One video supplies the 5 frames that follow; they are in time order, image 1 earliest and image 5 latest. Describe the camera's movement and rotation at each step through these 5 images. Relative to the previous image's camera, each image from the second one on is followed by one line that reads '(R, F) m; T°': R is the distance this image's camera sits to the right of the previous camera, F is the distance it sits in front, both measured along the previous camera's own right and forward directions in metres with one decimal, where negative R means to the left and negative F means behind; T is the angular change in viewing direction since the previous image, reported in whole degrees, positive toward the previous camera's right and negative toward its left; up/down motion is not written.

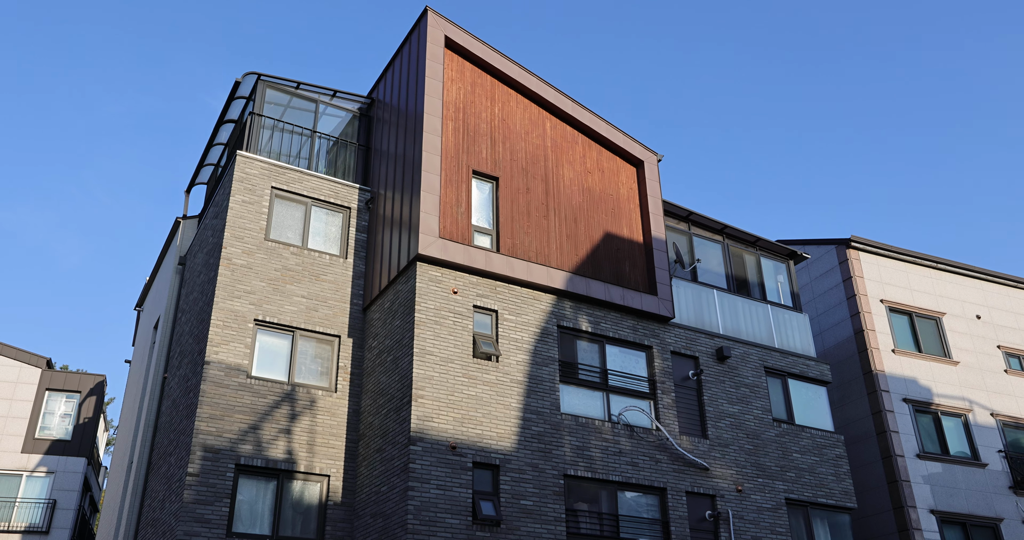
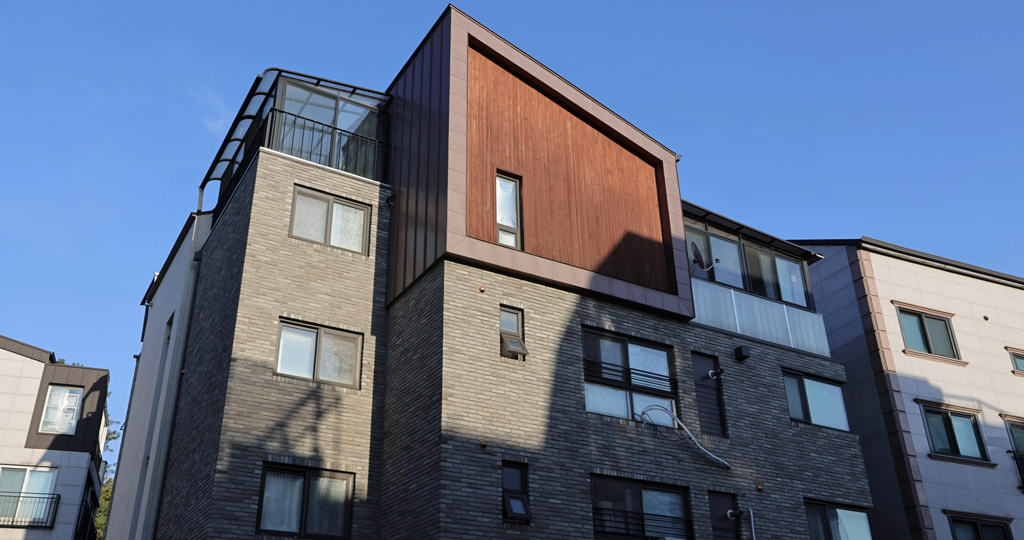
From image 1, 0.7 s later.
(-0.8, 0.0) m; +1°
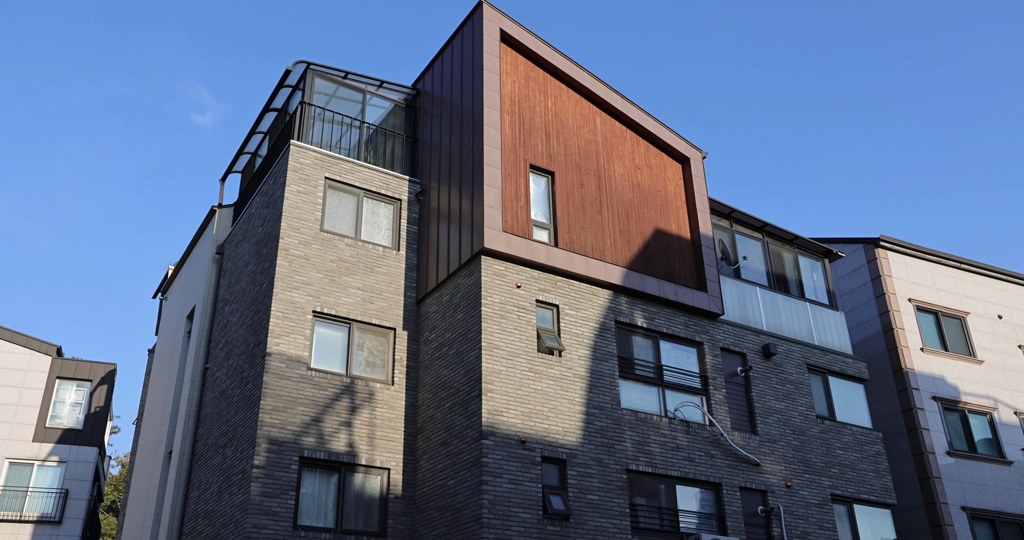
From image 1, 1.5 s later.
(-1.0, 0.0) m; +1°
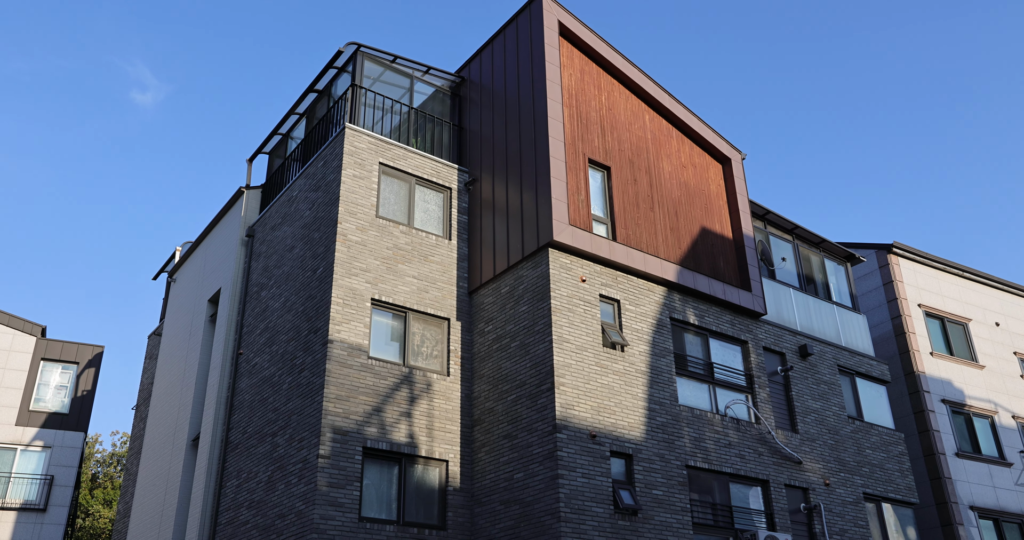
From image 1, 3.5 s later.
(-2.4, +0.2) m; +4°
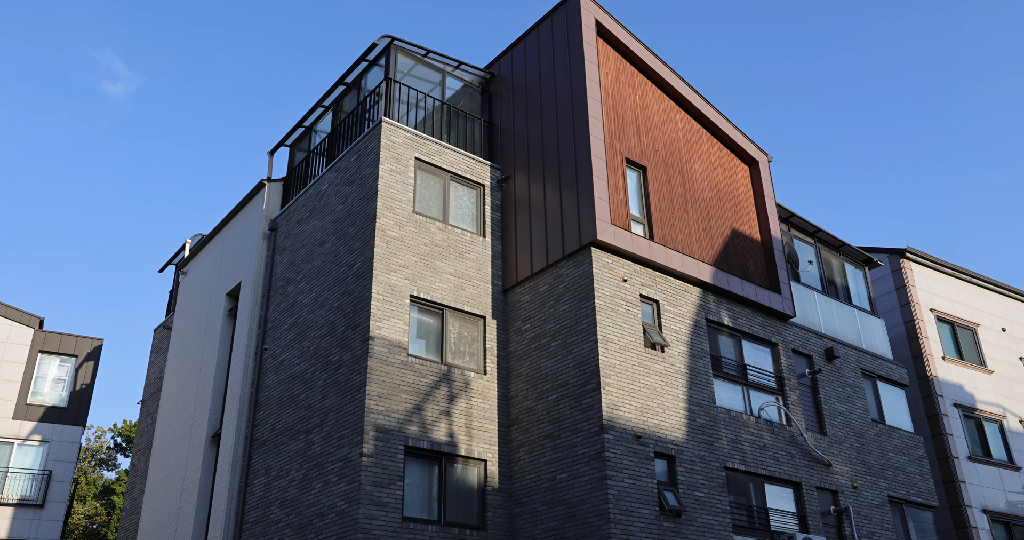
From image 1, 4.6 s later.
(-1.3, +0.2) m; +2°
